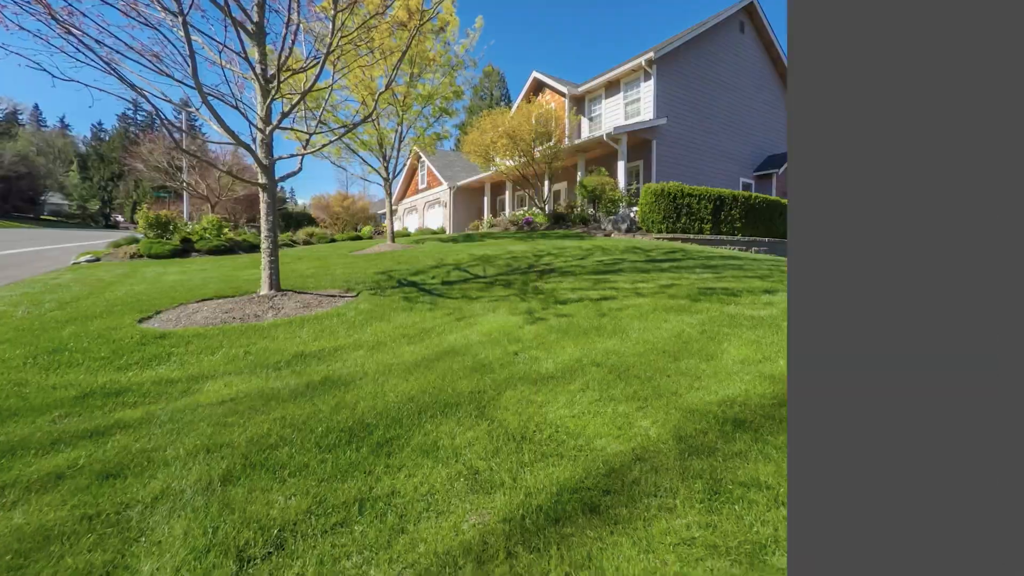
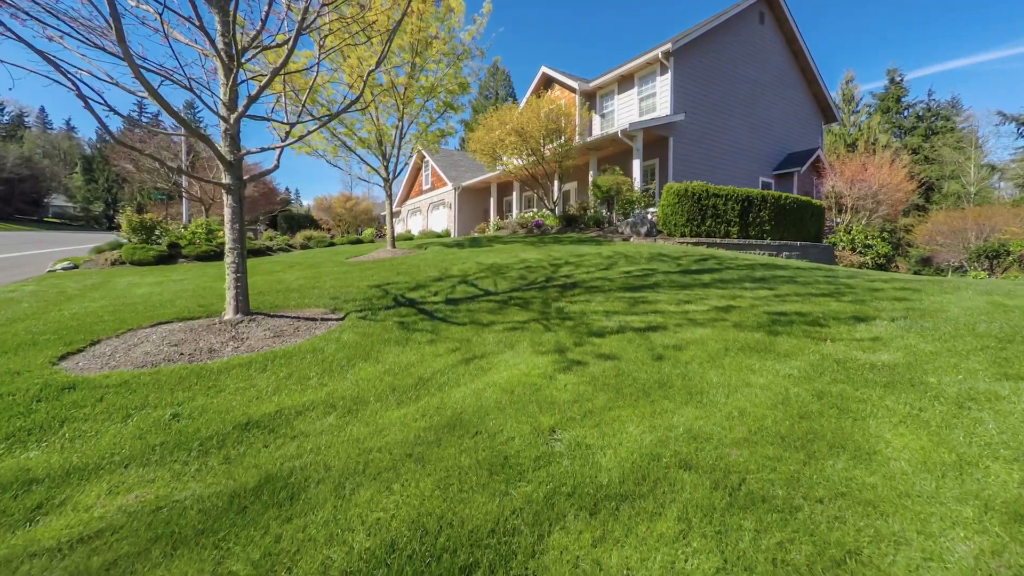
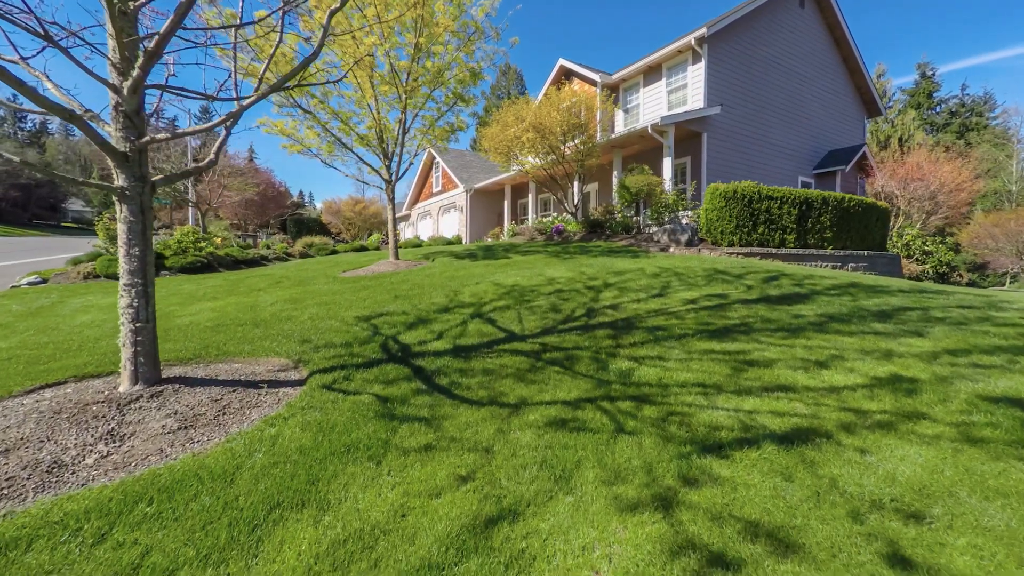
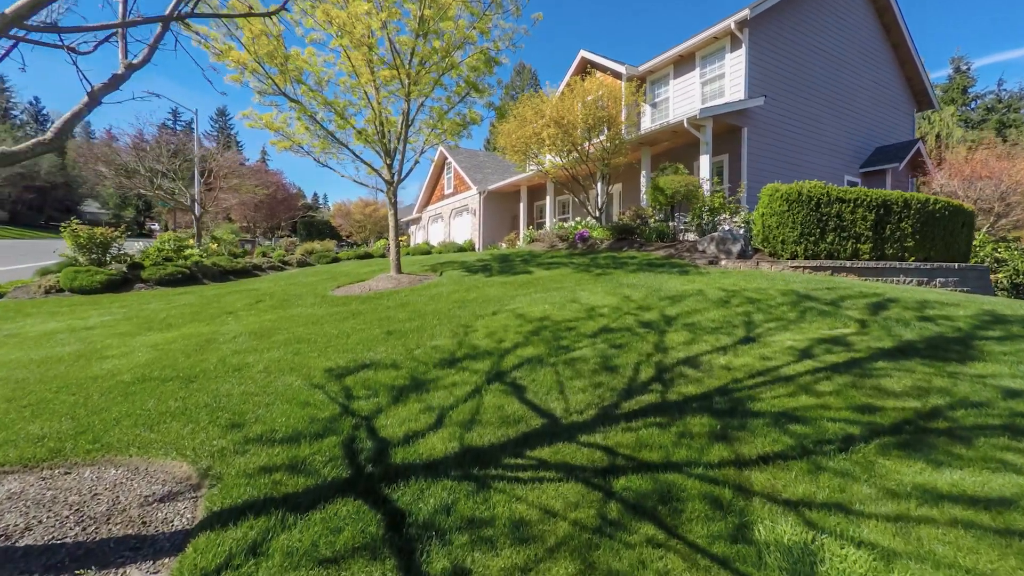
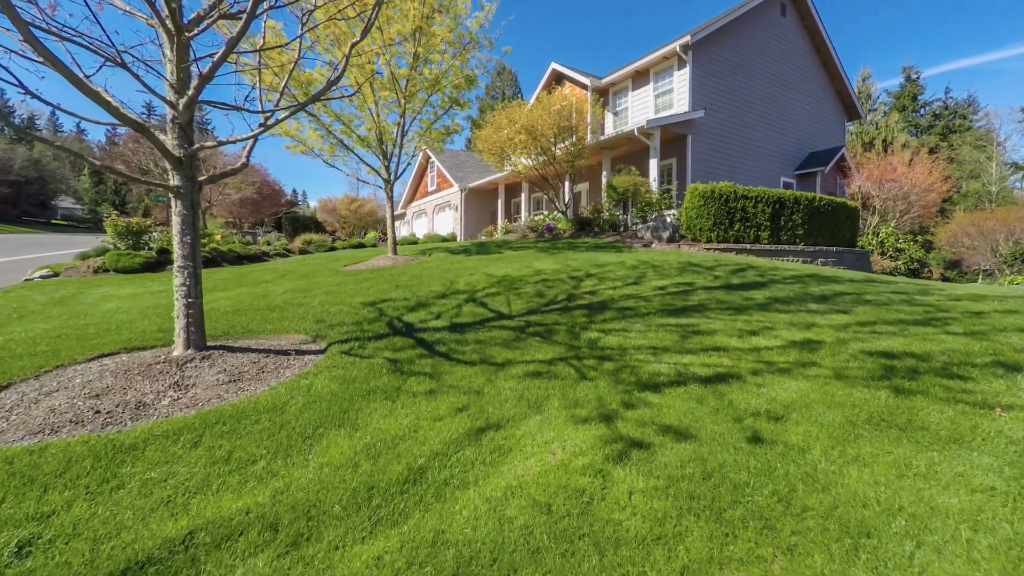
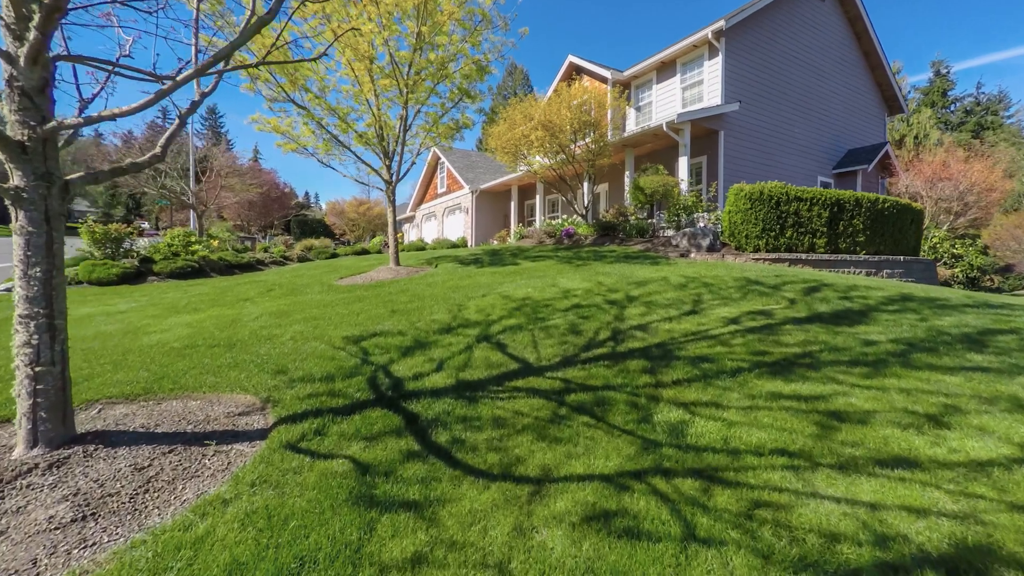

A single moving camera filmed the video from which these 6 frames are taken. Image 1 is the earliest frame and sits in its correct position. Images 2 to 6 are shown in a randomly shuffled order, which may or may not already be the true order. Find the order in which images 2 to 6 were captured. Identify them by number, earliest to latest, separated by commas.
2, 5, 3, 6, 4
